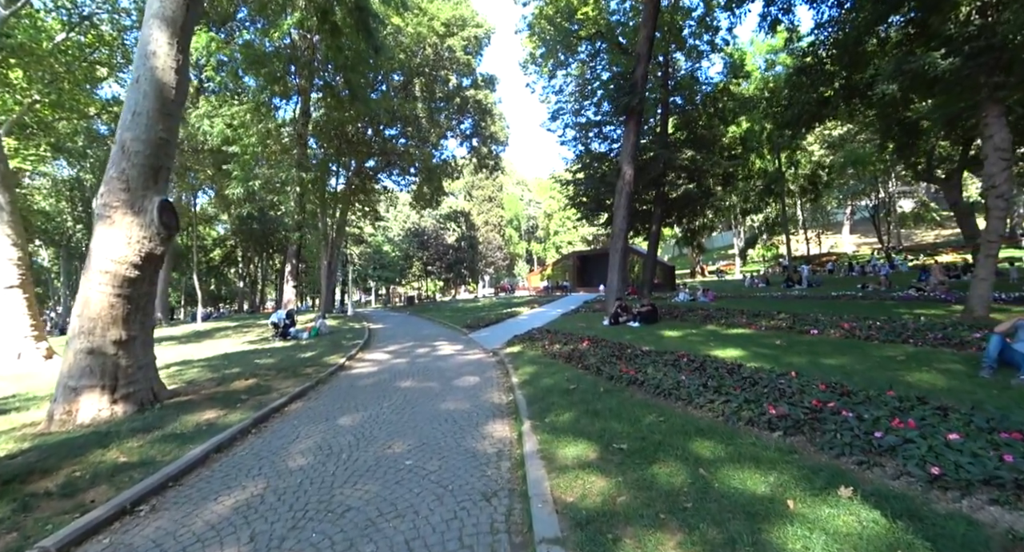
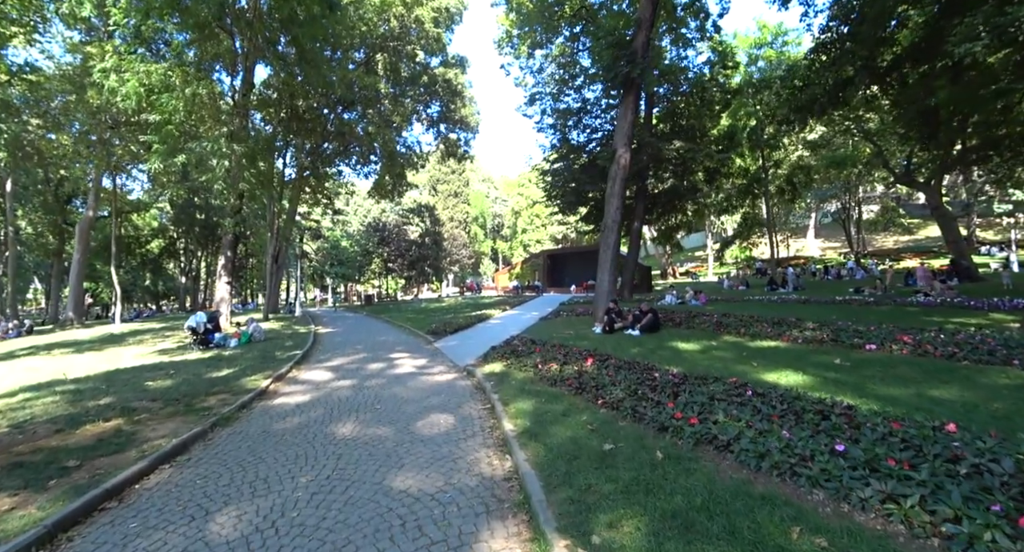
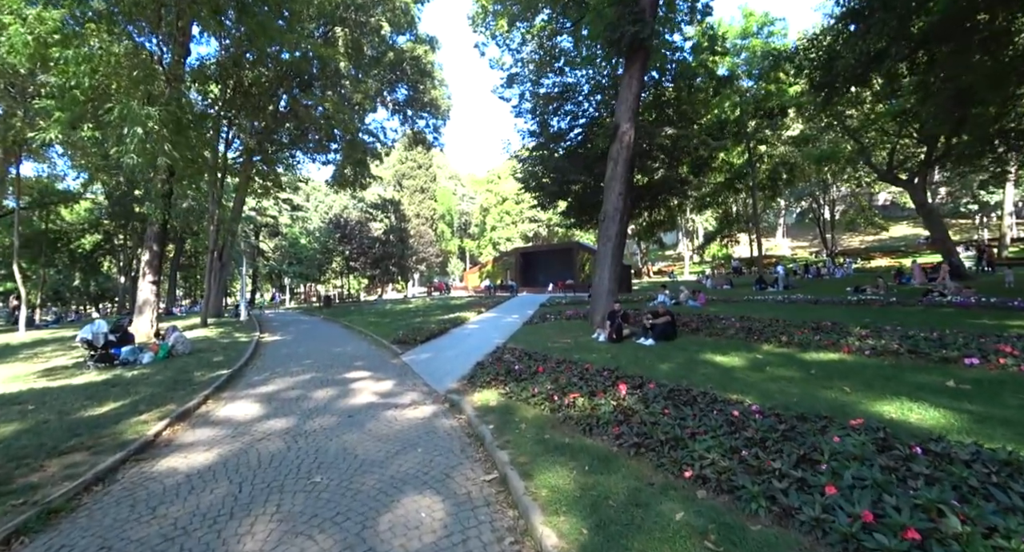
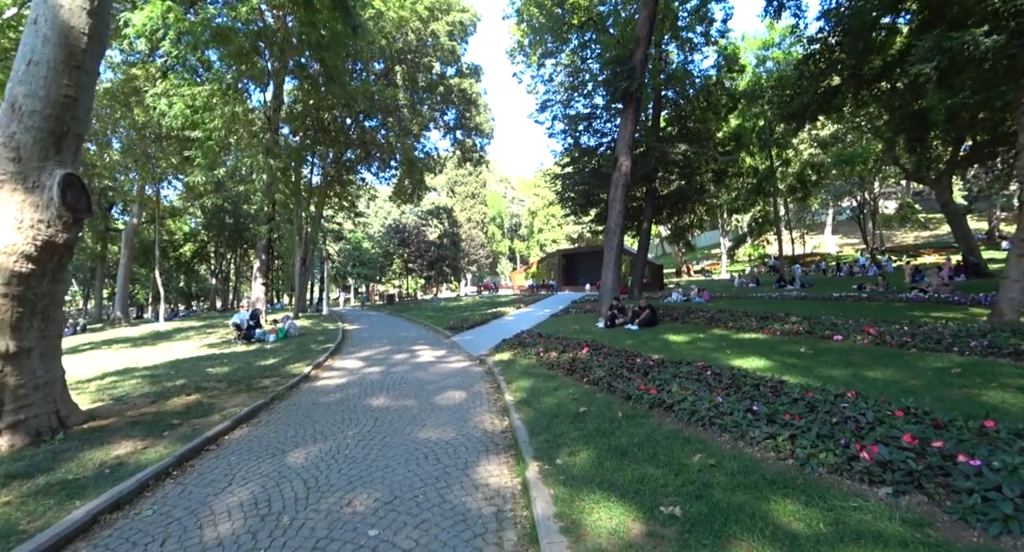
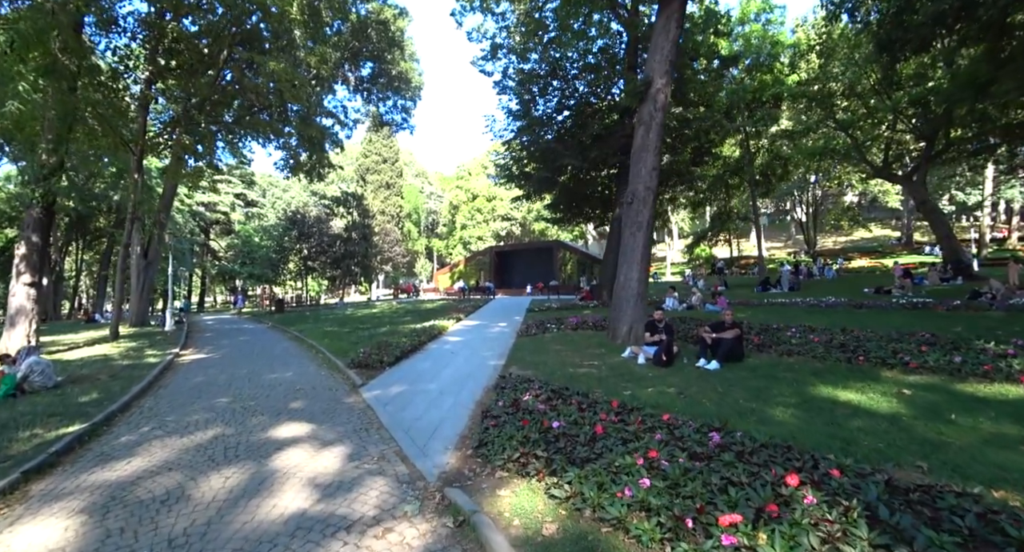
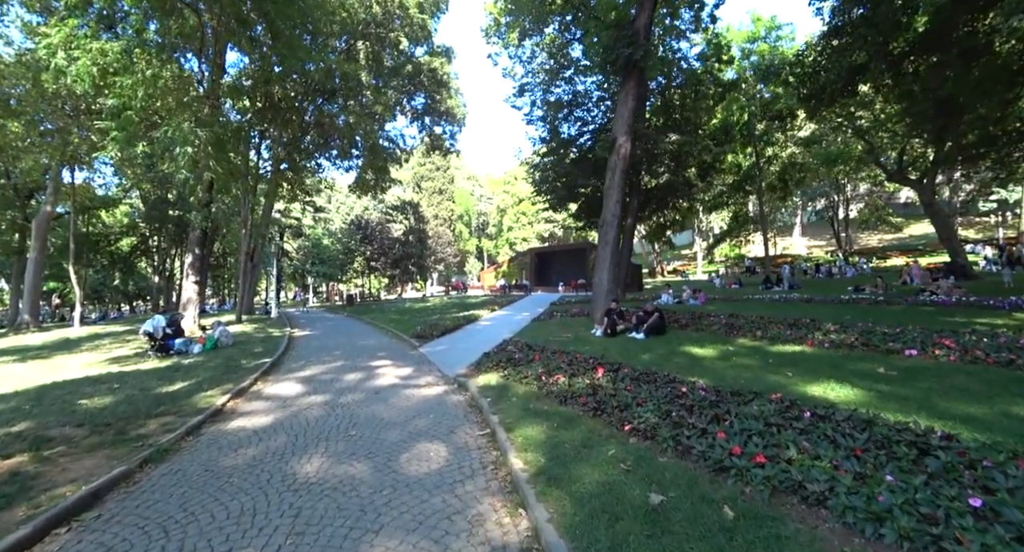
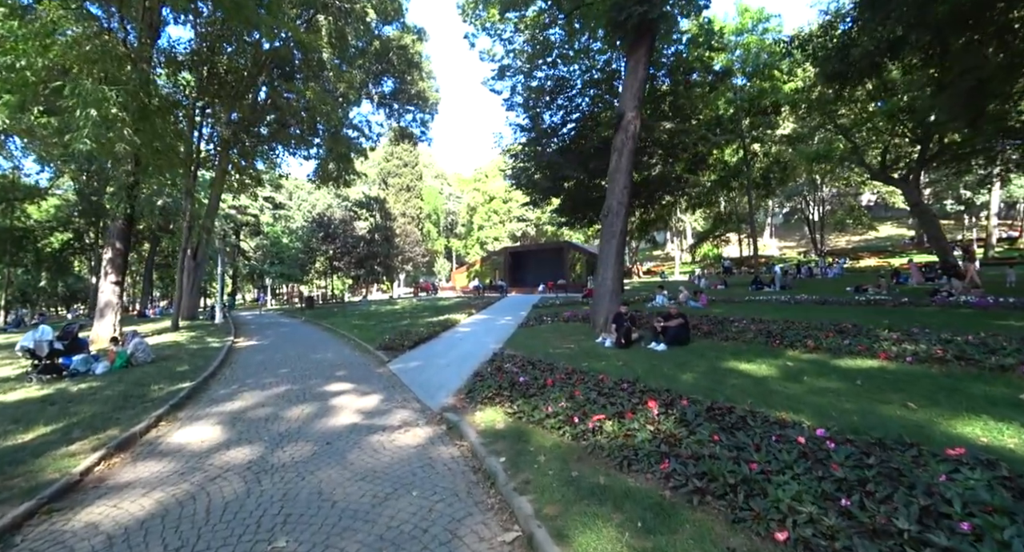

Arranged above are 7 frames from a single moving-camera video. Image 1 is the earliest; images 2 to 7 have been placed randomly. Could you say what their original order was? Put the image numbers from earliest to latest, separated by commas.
4, 2, 6, 3, 7, 5
